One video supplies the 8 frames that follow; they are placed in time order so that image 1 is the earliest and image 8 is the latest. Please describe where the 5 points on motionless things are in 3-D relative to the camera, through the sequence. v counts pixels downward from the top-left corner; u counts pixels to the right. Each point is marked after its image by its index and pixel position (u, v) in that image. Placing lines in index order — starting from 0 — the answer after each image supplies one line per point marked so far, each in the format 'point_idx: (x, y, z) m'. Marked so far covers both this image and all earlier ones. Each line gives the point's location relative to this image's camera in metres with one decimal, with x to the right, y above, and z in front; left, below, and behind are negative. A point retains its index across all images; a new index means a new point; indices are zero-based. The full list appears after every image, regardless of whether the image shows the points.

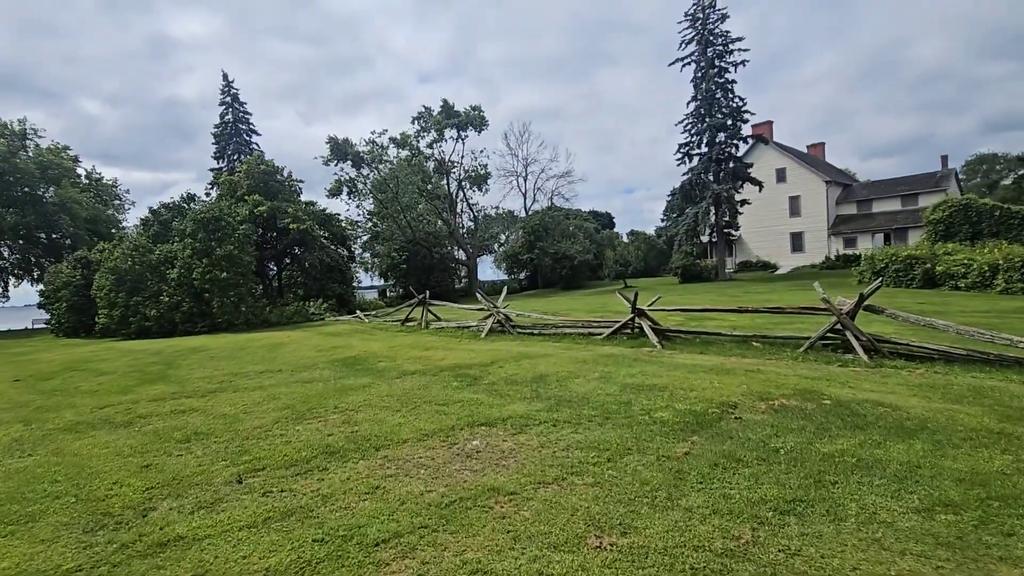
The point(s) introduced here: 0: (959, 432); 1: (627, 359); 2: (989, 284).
0: (+4.0, -1.3, +4.6) m
1: (+2.0, -1.2, +8.9) m
2: (+18.2, +0.2, +19.5) m
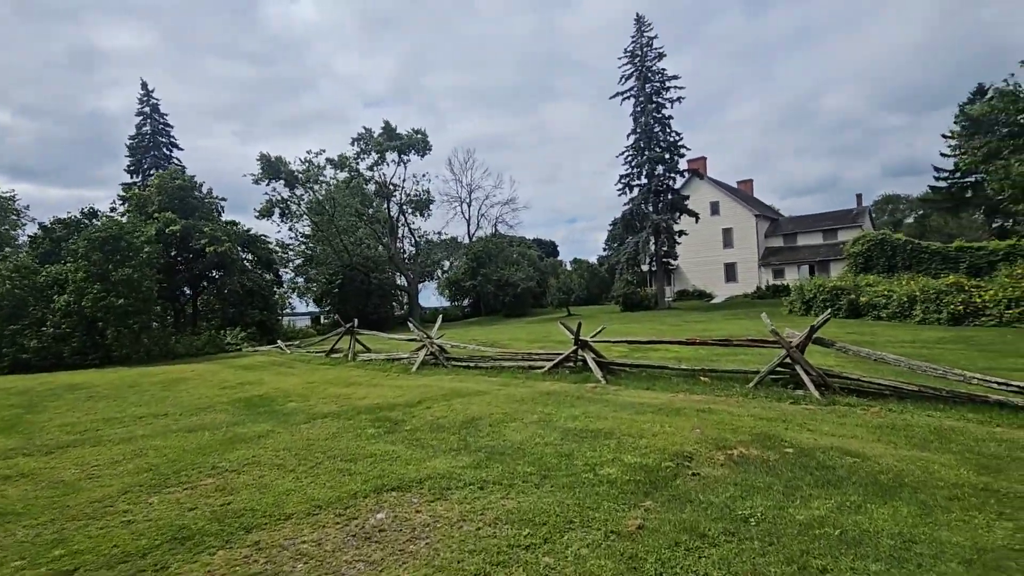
0: (+3.4, -1.6, +4.0) m
1: (+0.9, -1.7, +8.1) m
2: (+15.8, -1.0, +20.5) m
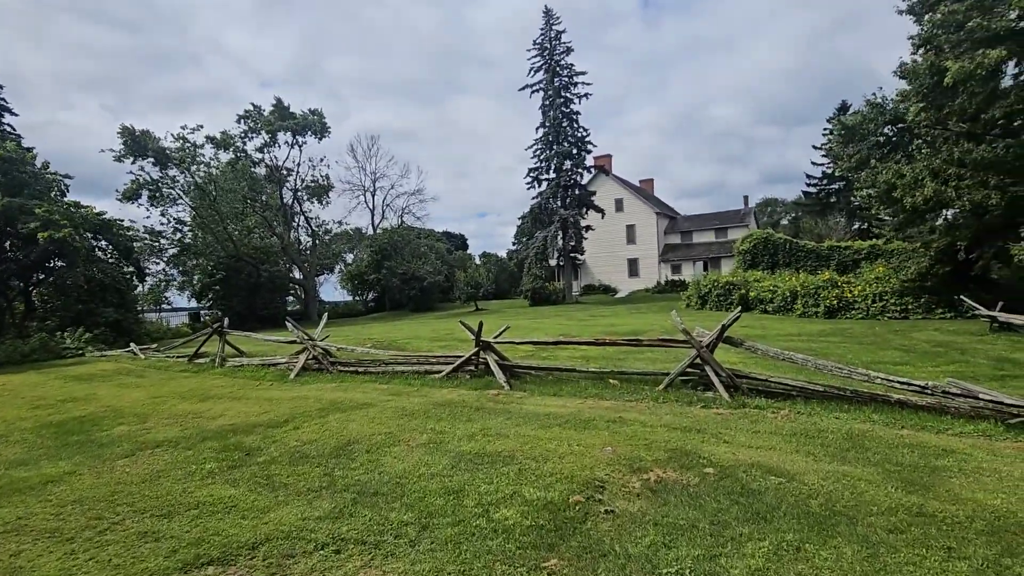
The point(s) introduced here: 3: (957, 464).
0: (+2.5, -1.6, +3.5) m
1: (-0.6, -1.7, +7.1) m
2: (+11.9, -0.9, +21.9) m
3: (+3.9, -1.5, +4.4) m
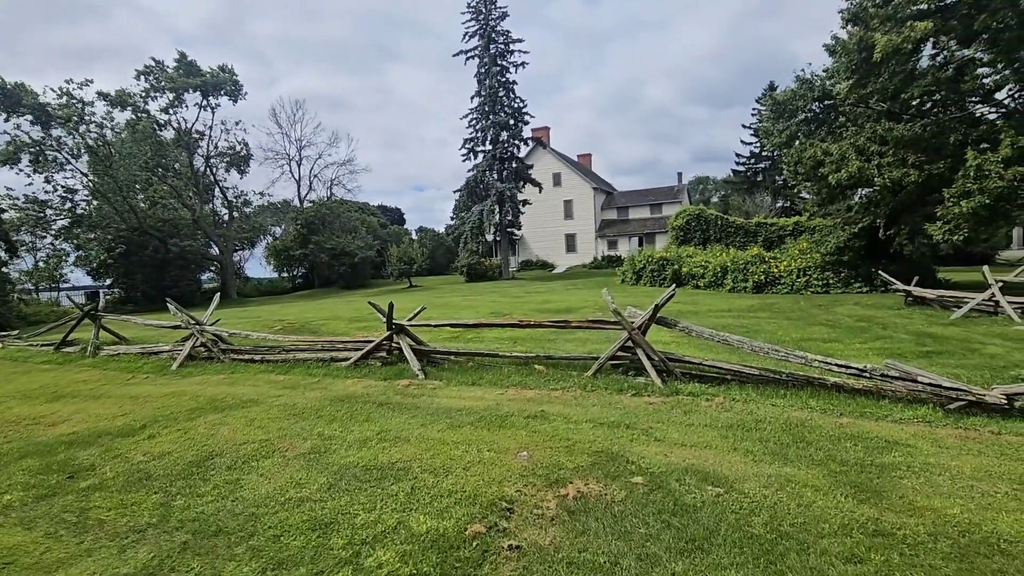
0: (+1.8, -1.4, +2.9) m
1: (-1.7, -1.4, +6.1) m
2: (+9.1, +0.2, +22.2) m
3: (+3.1, -1.3, +4.0) m
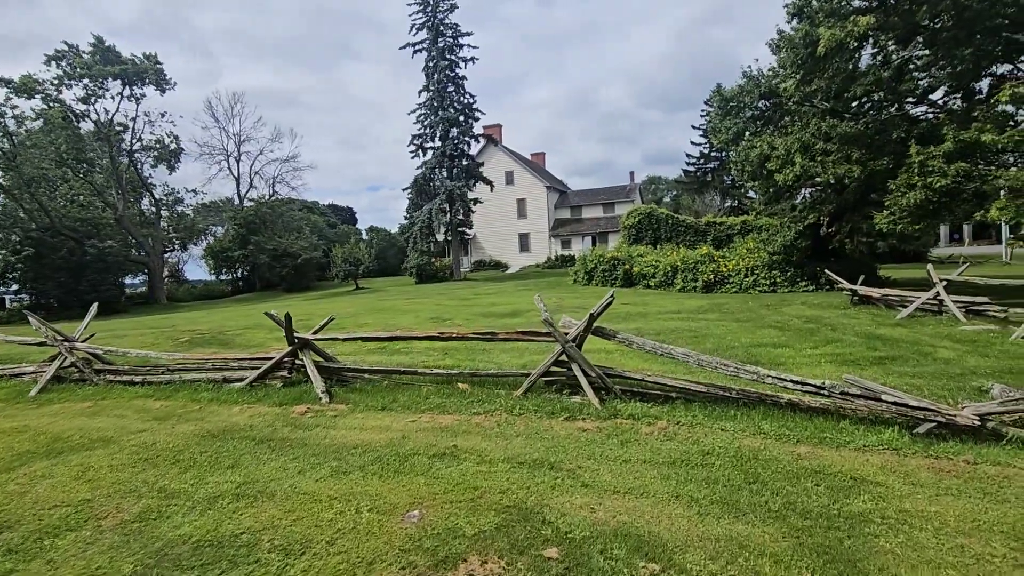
0: (+1.2, -1.5, +2.1) m
1: (-2.6, -1.5, +5.0) m
2: (+6.8, +0.2, +21.9) m
3: (+2.3, -1.4, +3.3) m
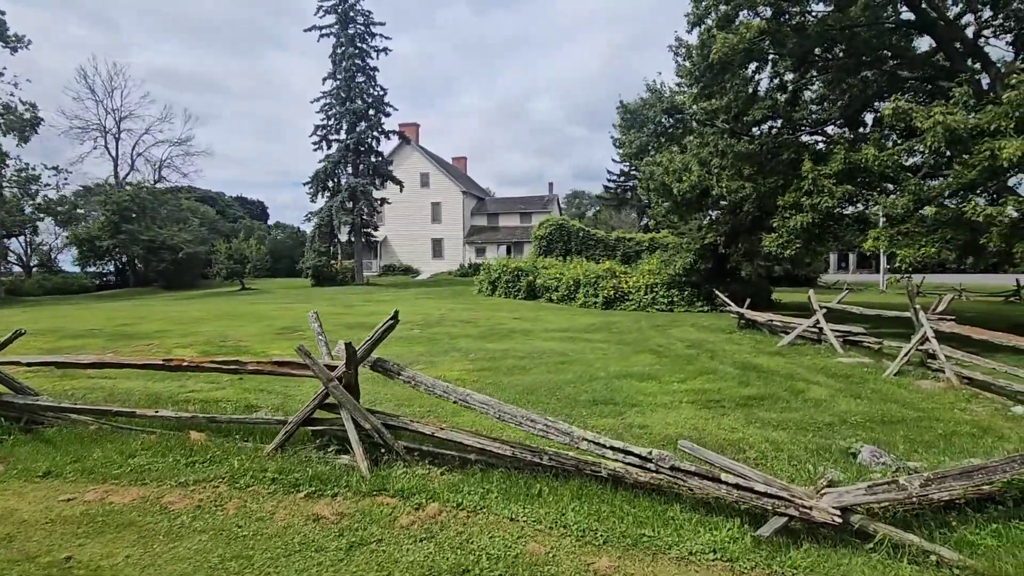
0: (-0.4, -1.6, +0.6) m
1: (-4.5, -1.5, +2.9) m
2: (+2.5, -0.4, +20.9) m
3: (+0.6, -1.6, +1.9) m
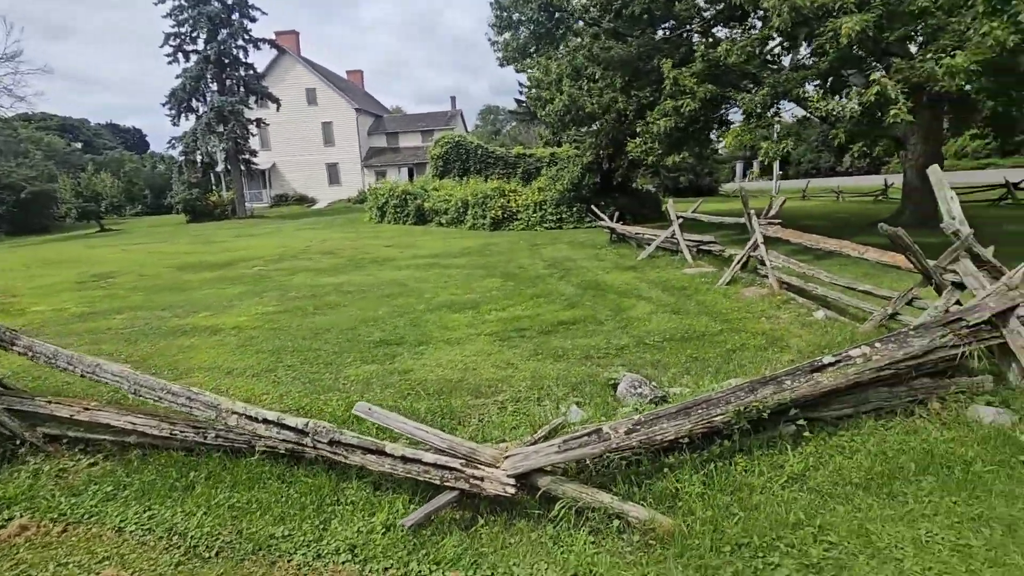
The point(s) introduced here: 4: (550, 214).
0: (-1.9, -1.7, -0.2) m
1: (-6.3, -1.5, +1.5) m
2: (-1.9, +2.7, +19.9) m
3: (-1.1, -1.4, +1.2) m
4: (+1.4, +2.7, +18.6) m
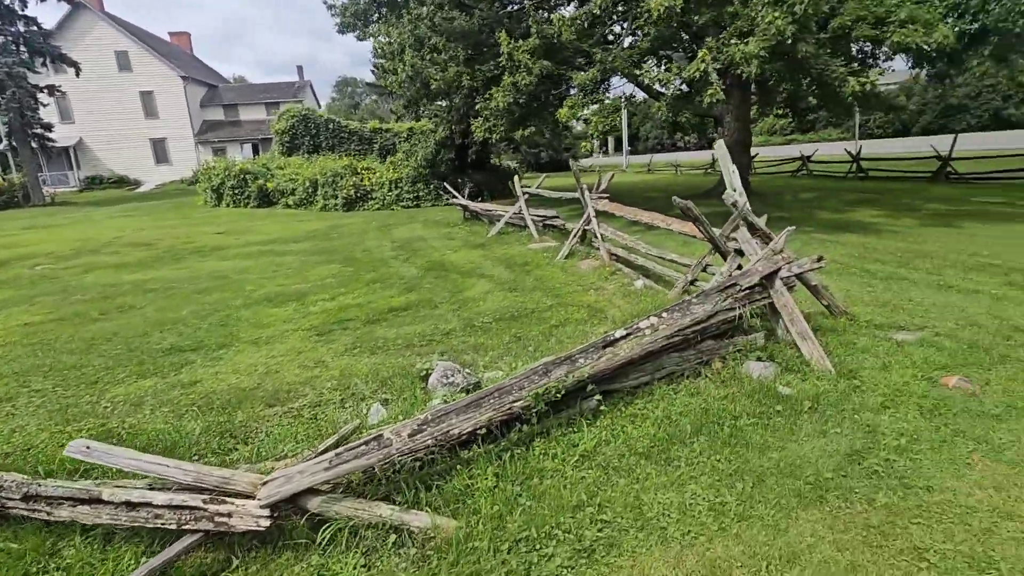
0: (-2.2, -1.9, -0.9) m
1: (-6.9, -2.0, -0.3) m
2: (-7.2, +3.2, +18.4) m
3: (-1.8, -1.5, +0.6) m
4: (-3.7, +3.4, +18.0) m
